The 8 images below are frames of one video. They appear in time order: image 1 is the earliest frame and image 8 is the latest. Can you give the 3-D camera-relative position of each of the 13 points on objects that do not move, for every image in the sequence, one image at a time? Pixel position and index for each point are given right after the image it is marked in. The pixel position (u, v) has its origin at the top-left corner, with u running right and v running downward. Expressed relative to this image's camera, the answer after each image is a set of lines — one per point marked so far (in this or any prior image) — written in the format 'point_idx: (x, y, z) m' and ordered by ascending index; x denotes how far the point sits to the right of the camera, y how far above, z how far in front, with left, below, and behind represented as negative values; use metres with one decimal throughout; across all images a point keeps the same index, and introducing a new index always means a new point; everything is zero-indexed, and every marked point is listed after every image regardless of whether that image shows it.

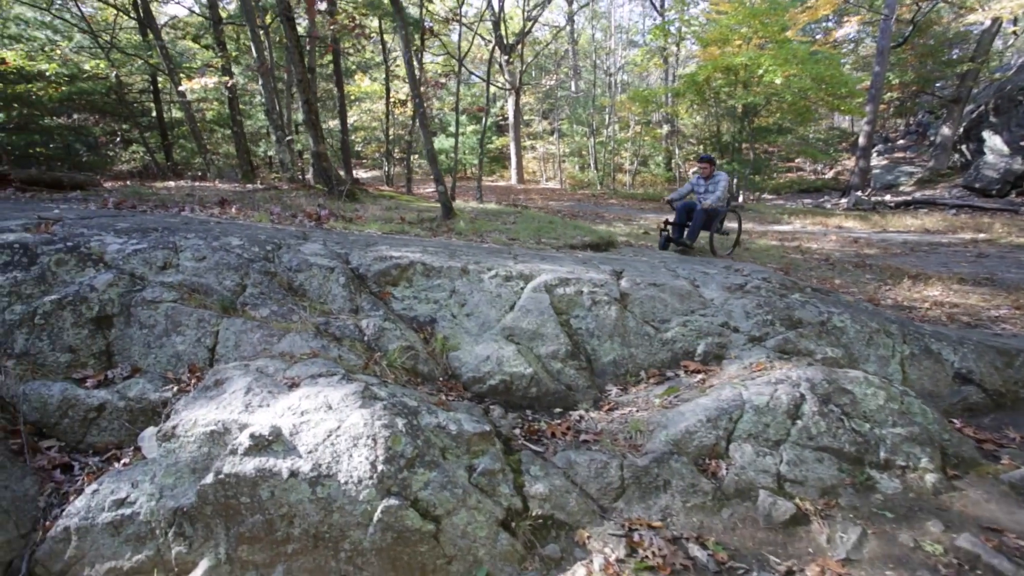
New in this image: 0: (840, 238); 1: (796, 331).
0: (+9.2, +1.4, +14.1) m
1: (+2.7, -0.4, +4.7) m
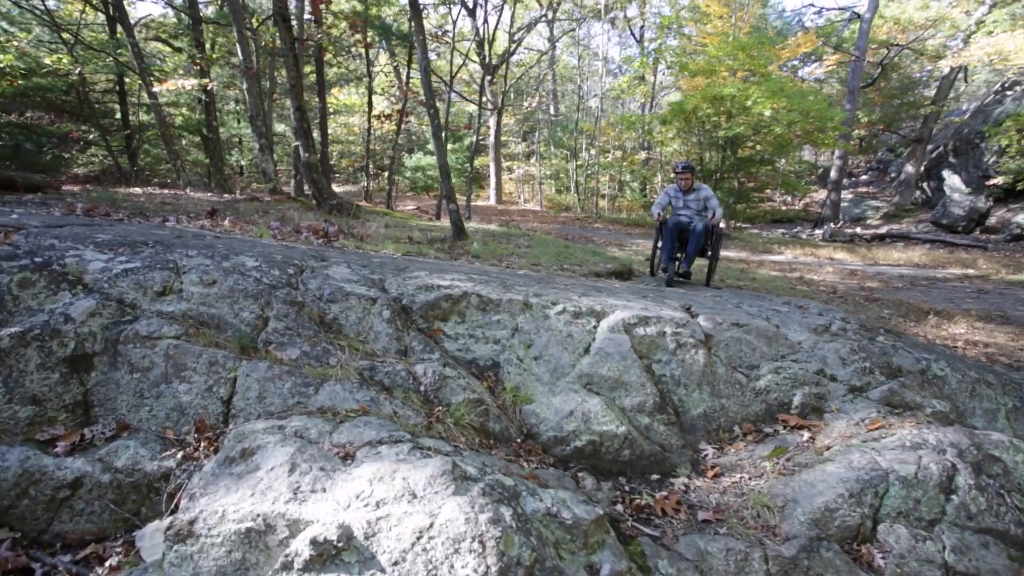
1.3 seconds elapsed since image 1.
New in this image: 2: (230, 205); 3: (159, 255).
0: (+9.1, +0.5, +14.1) m
1: (+3.2, -0.8, +4.2) m
2: (-5.3, +1.5, +9.3) m
3: (-2.6, +0.3, +3.7) m
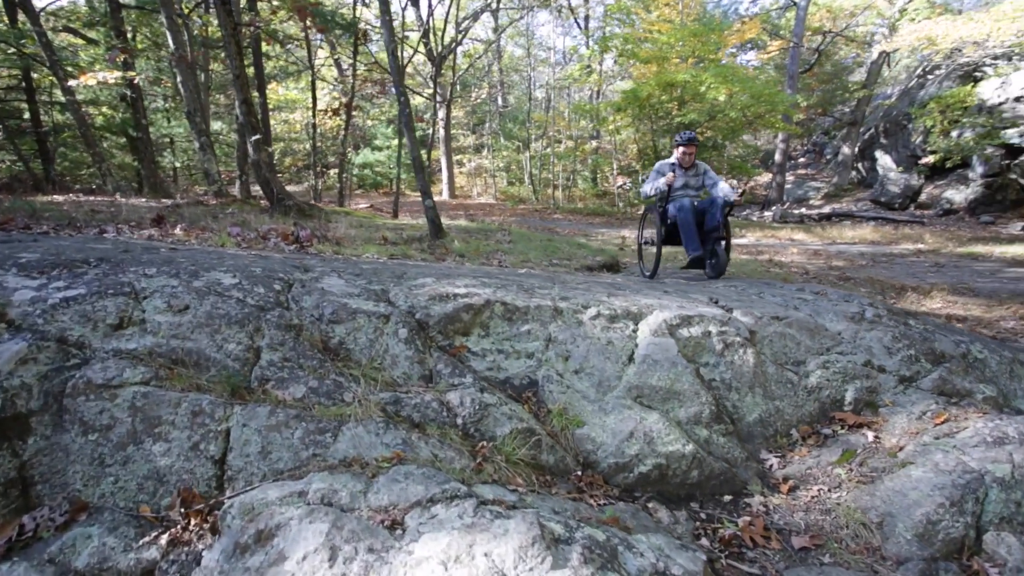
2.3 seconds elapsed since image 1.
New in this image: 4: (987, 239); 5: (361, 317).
0: (+8.2, +1.0, +14.4) m
1: (+3.4, -0.6, +4.0) m
2: (-5.6, +1.3, +8.3) m
3: (-2.4, +0.1, +3.0) m
4: (+14.0, +1.4, +14.9) m
5: (-0.9, -0.2, +3.1) m
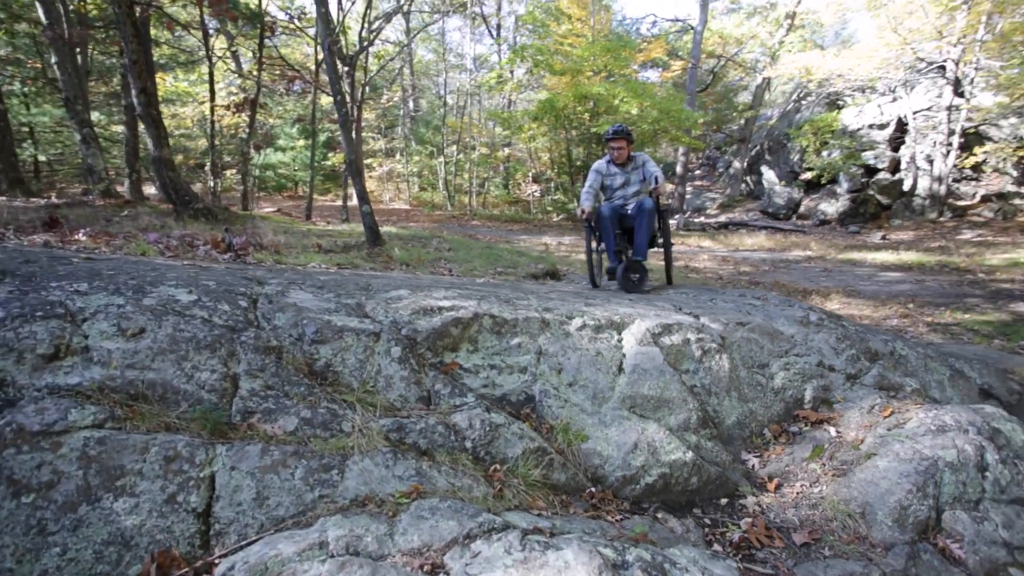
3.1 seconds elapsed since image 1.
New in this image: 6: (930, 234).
0: (+6.1, +0.9, +15.5) m
1: (+3.2, -0.7, +4.4) m
2: (-6.5, +1.1, +7.1) m
3: (-2.3, 0.0, +2.4) m
4: (+11.7, +1.4, +17.1) m
5: (-0.9, -0.3, +2.8) m
6: (+14.9, +1.9, +18.1) m
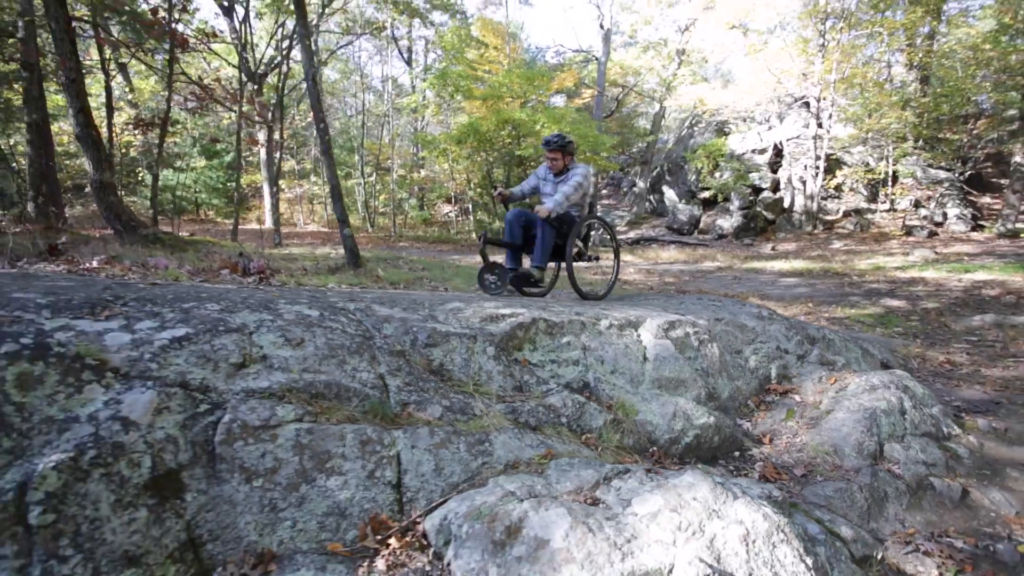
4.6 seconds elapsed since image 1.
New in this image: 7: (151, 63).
0: (+4.2, +0.6, +17.1) m
1: (+3.4, -0.6, +5.6) m
2: (-6.7, +0.6, +6.6) m
3: (-1.8, -0.1, +2.7) m
4: (+9.5, +1.2, +19.6) m
5: (-0.4, -0.3, +3.3) m
6: (+12.4, +1.8, +21.2) m
7: (-13.8, +8.8, +20.1) m
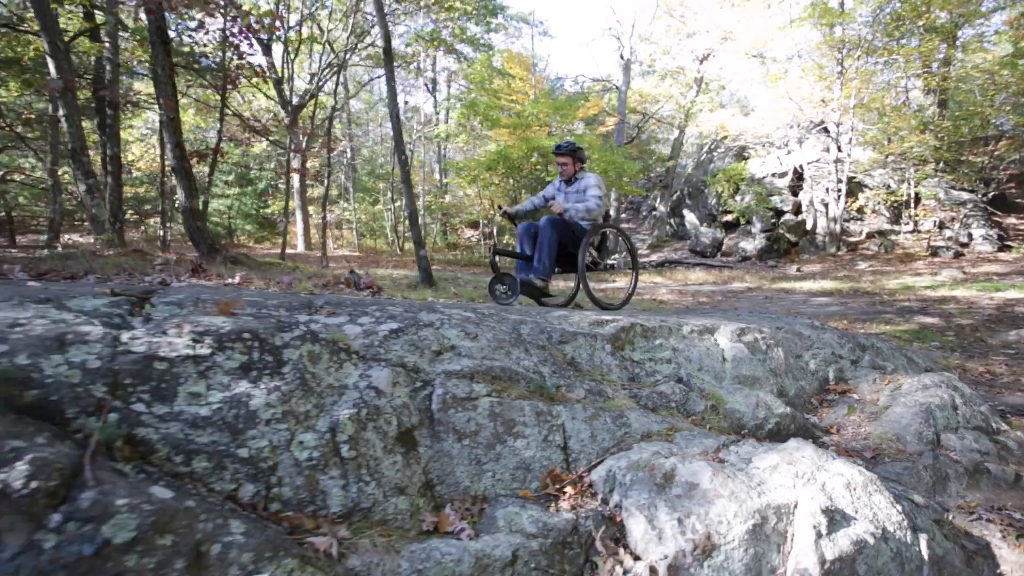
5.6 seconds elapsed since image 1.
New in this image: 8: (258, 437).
0: (+5.5, -0.1, +17.7) m
1: (+4.3, -0.8, +6.2) m
2: (-5.7, +0.4, +7.5) m
3: (-0.9, -0.2, +3.4) m
4: (+10.8, +0.4, +20.1) m
5: (+0.5, -0.4, +4.0) m
6: (+13.8, +1.0, +21.6) m
7: (-12.5, +7.9, +21.5) m
8: (-1.1, -0.7, +2.3) m
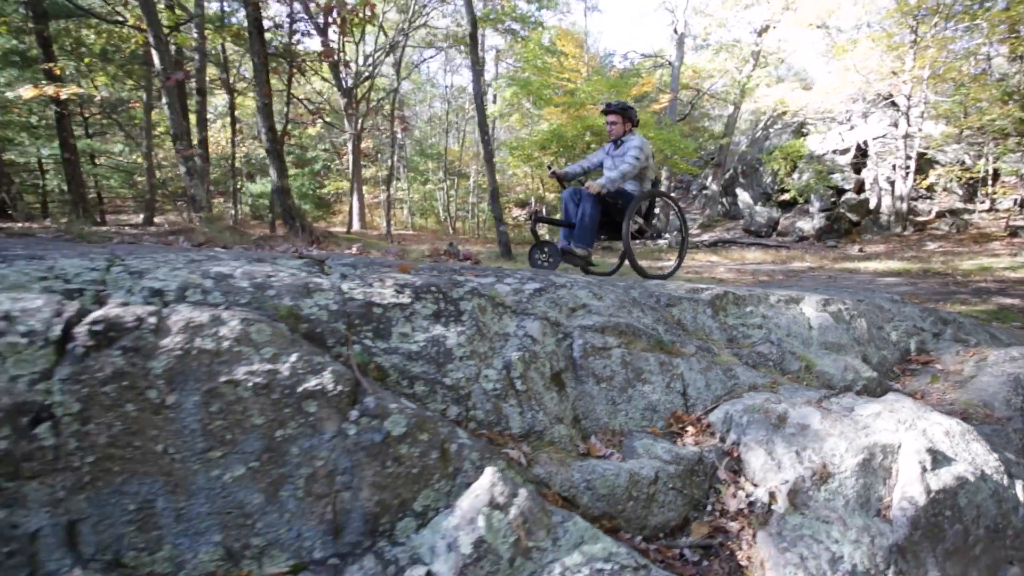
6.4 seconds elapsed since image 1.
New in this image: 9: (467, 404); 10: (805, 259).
0: (+7.5, +0.7, +17.7) m
1: (+5.5, -0.5, +6.3) m
2: (-4.4, +0.8, +8.4) m
3: (+0.1, +0.1, +4.0) m
4: (+13.0, +1.2, +19.6) m
5: (+1.5, -0.1, +4.4) m
6: (+16.1, +1.8, +20.9) m
7: (-10.0, +8.9, +22.6) m
8: (-0.3, -0.5, +2.8) m
9: (-0.2, -0.6, +2.8) m
10: (+11.7, +1.2, +20.1) m
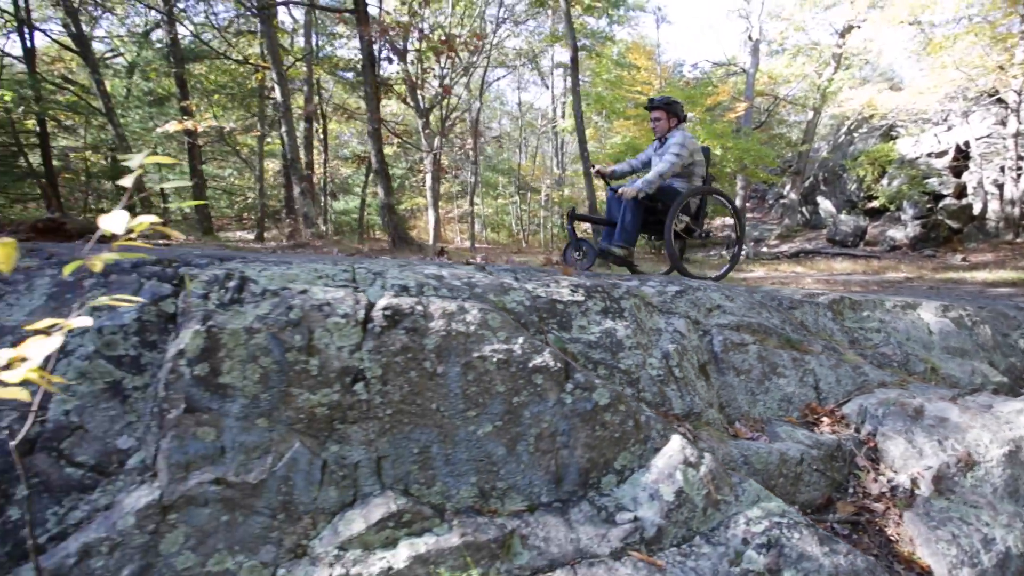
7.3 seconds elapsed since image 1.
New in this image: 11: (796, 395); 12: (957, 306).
0: (+10.3, +0.3, +17.1) m
1: (+6.9, -0.6, +6.1) m
2: (-2.7, +0.7, +9.3) m
3: (+1.2, +0.1, +4.4) m
4: (+16.0, +0.8, +18.4) m
5: (+2.7, -0.2, +4.7) m
6: (+19.2, +1.3, +19.3) m
7: (-6.5, +8.4, +24.3) m
8: (+0.7, -0.5, +3.3) m
9: (+0.8, -0.6, +3.2) m
10: (+14.7, +0.8, +19.0) m
11: (+2.2, -0.8, +3.8) m
12: (+5.0, -0.2, +5.6) m
